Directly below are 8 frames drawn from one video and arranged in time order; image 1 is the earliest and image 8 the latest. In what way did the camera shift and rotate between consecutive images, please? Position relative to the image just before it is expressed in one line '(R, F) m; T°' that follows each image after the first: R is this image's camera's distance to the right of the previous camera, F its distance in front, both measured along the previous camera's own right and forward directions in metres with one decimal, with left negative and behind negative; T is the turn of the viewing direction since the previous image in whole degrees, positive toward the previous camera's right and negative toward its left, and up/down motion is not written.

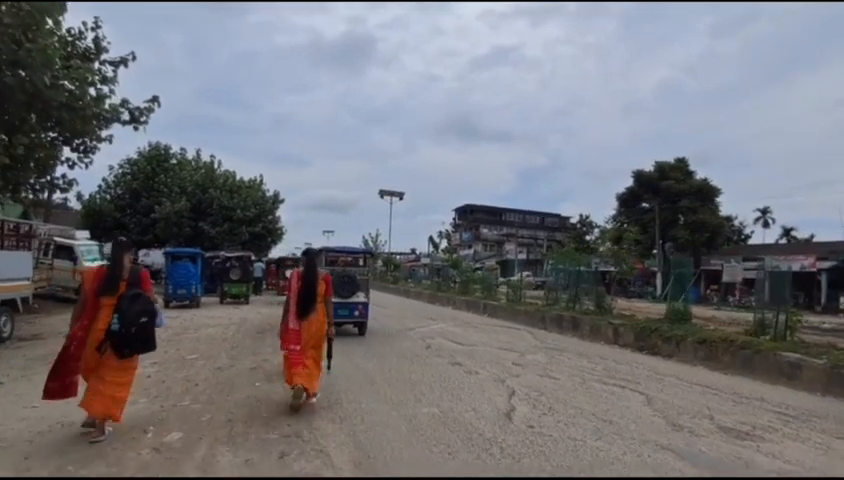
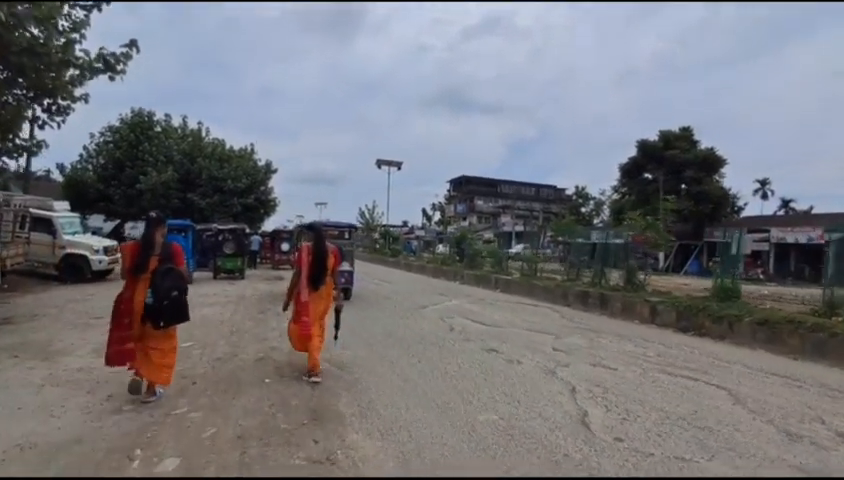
(-0.7, +1.5) m; +1°
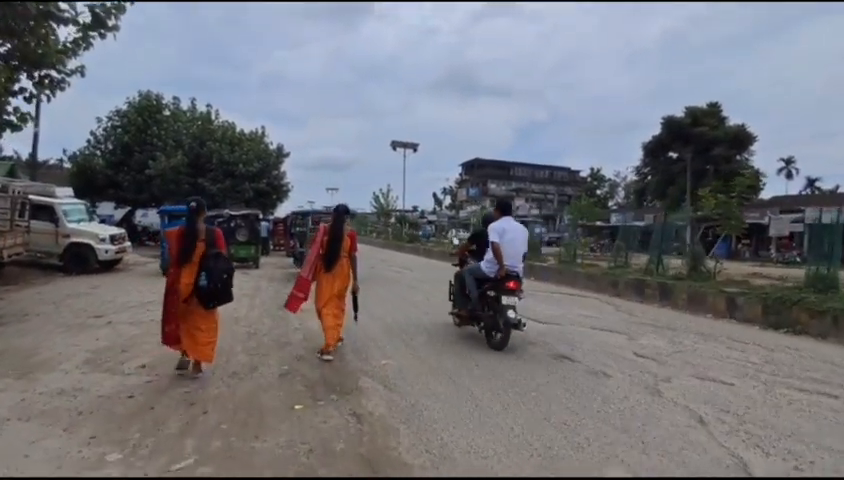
(-0.7, +1.7) m; -1°
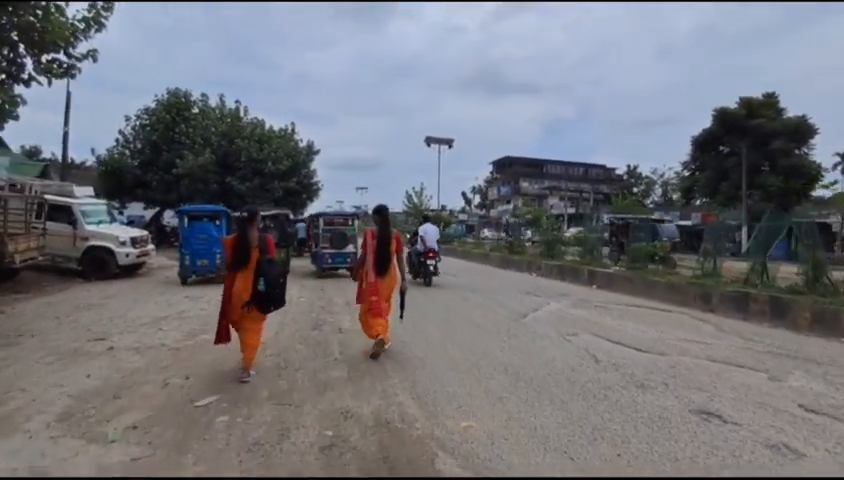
(-0.7, +2.0) m; -3°
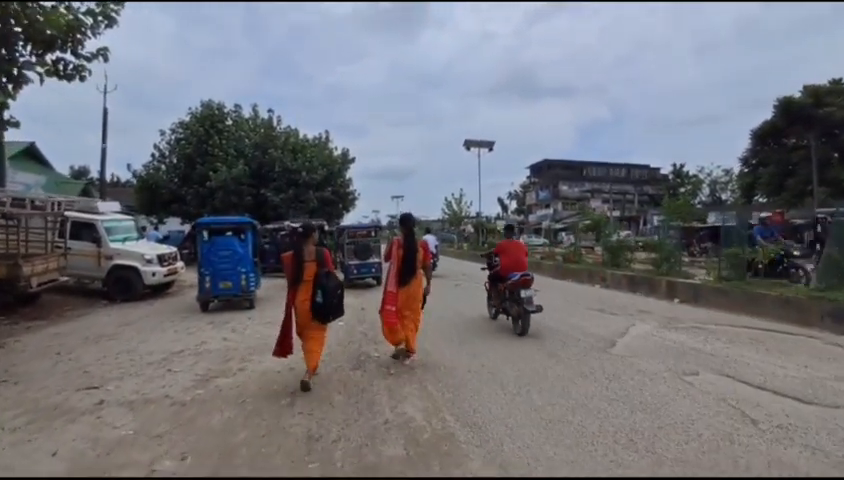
(-0.5, +2.0) m; -4°
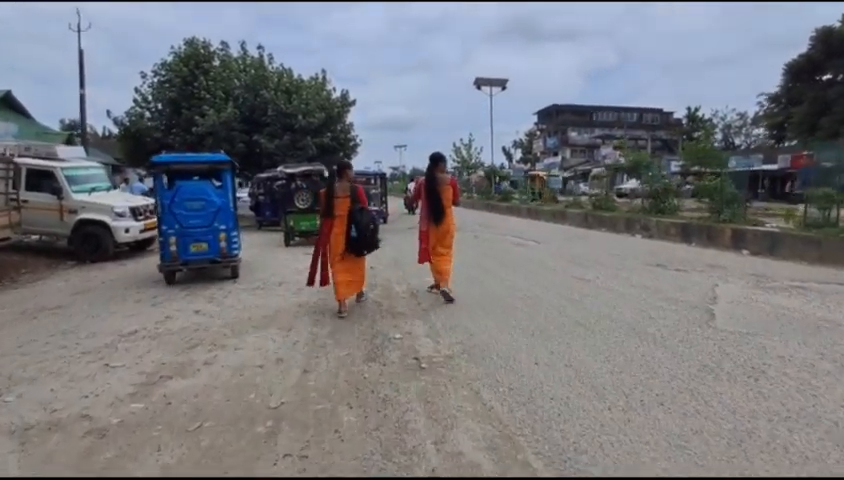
(-0.4, +2.5) m; 0°
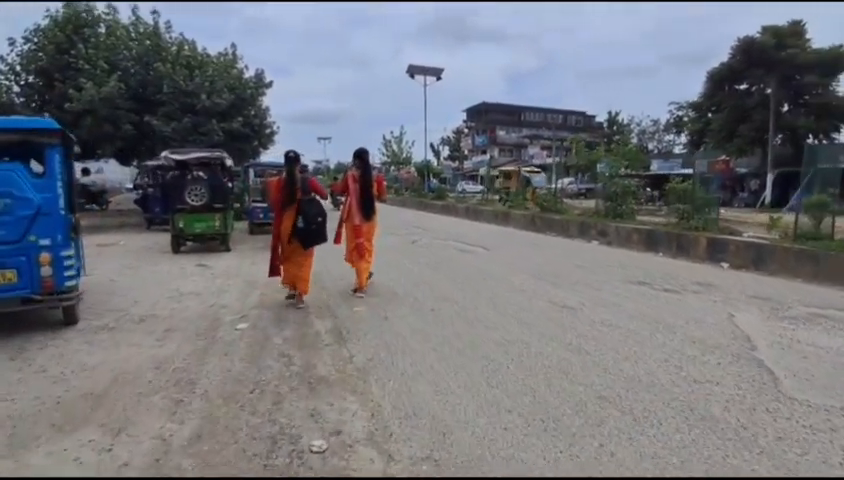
(-0.1, +2.6) m; +8°
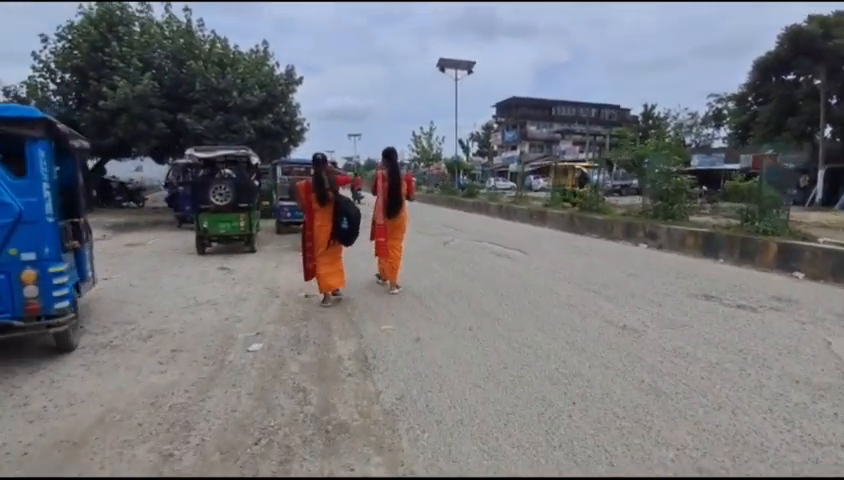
(-0.1, +0.9) m; -3°
